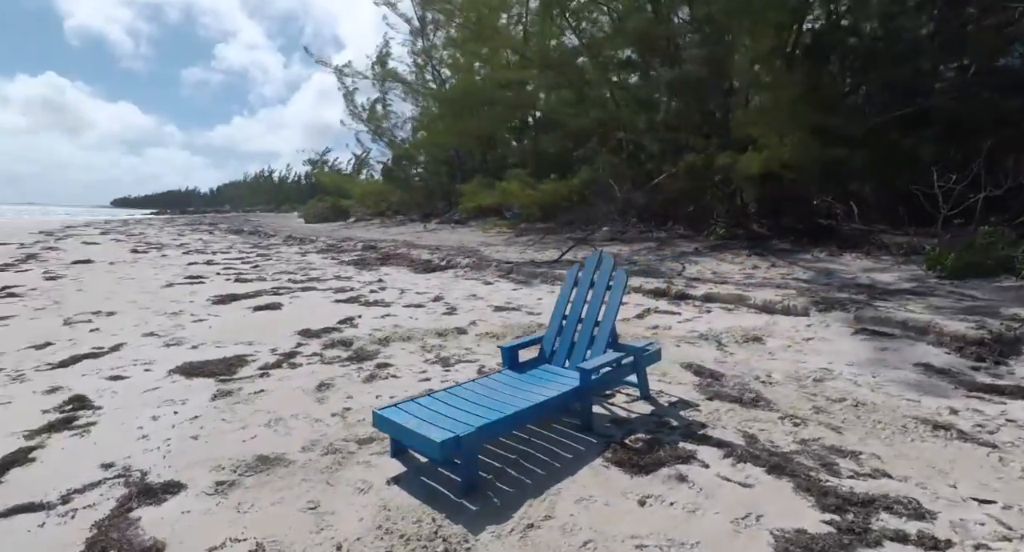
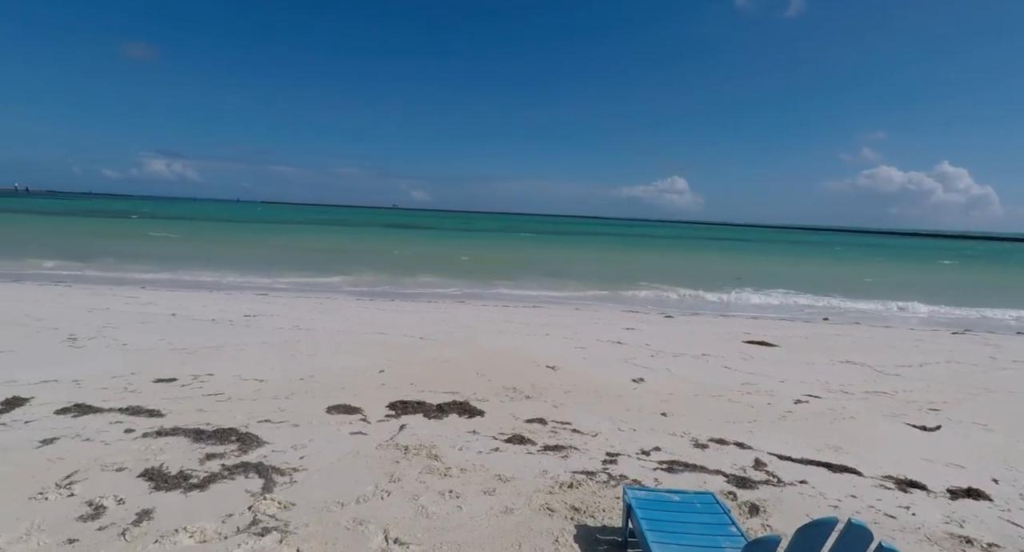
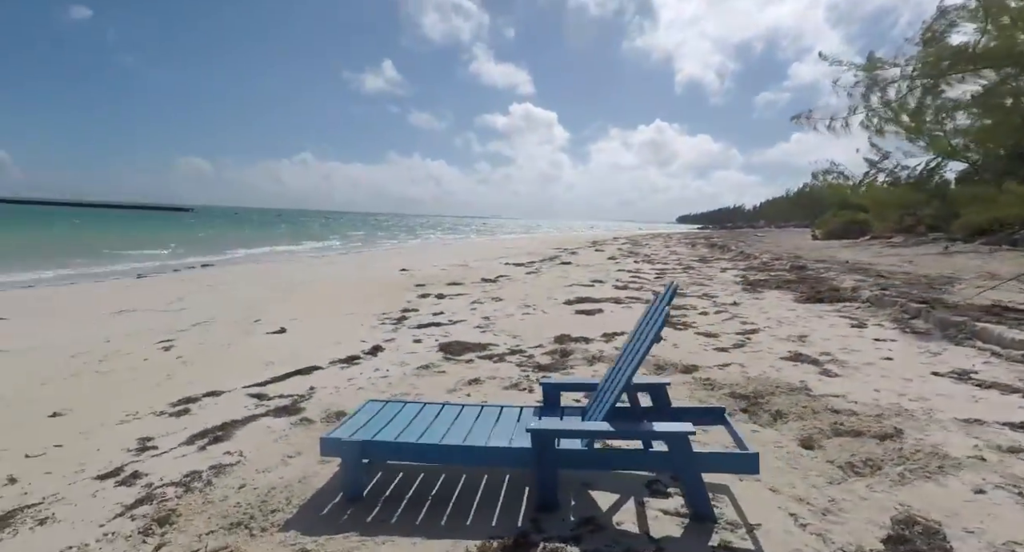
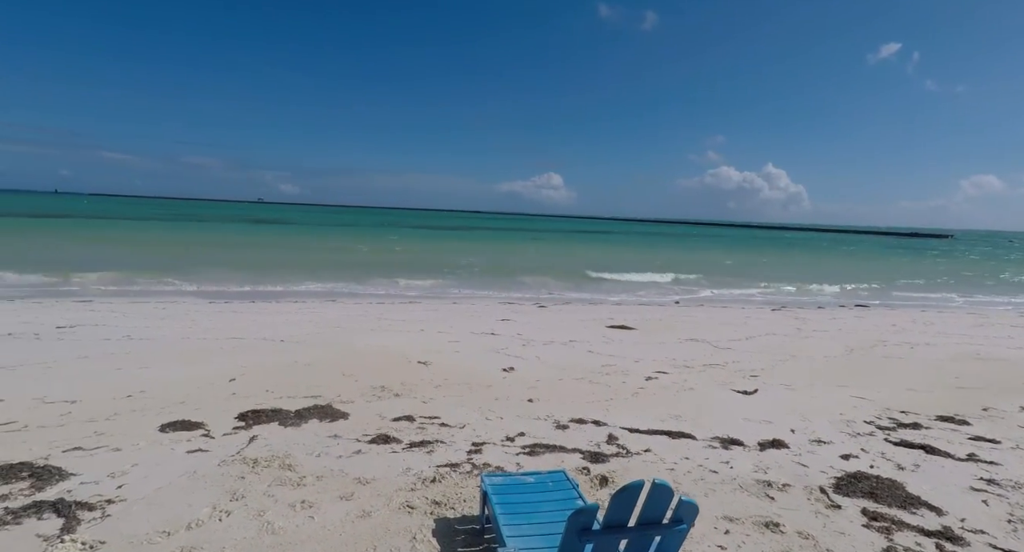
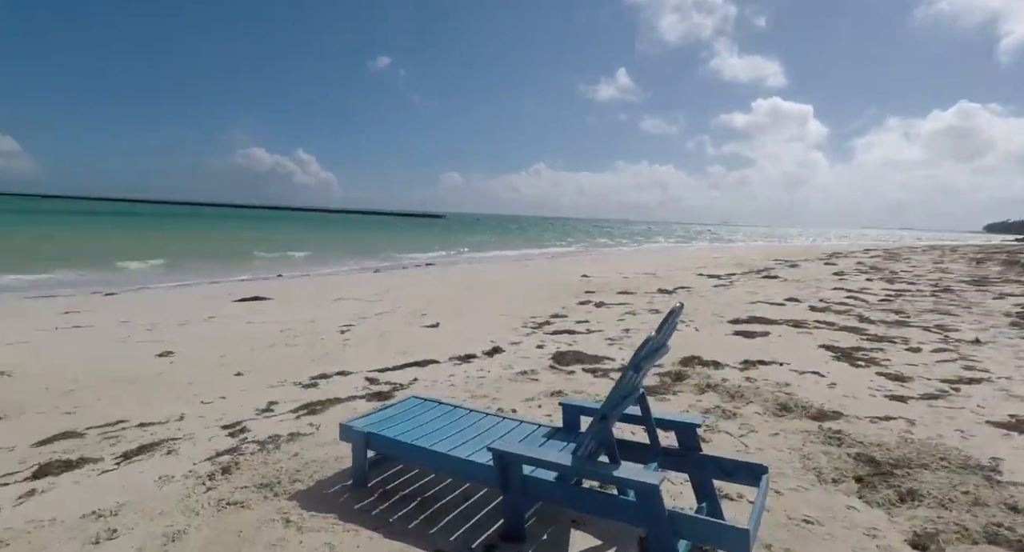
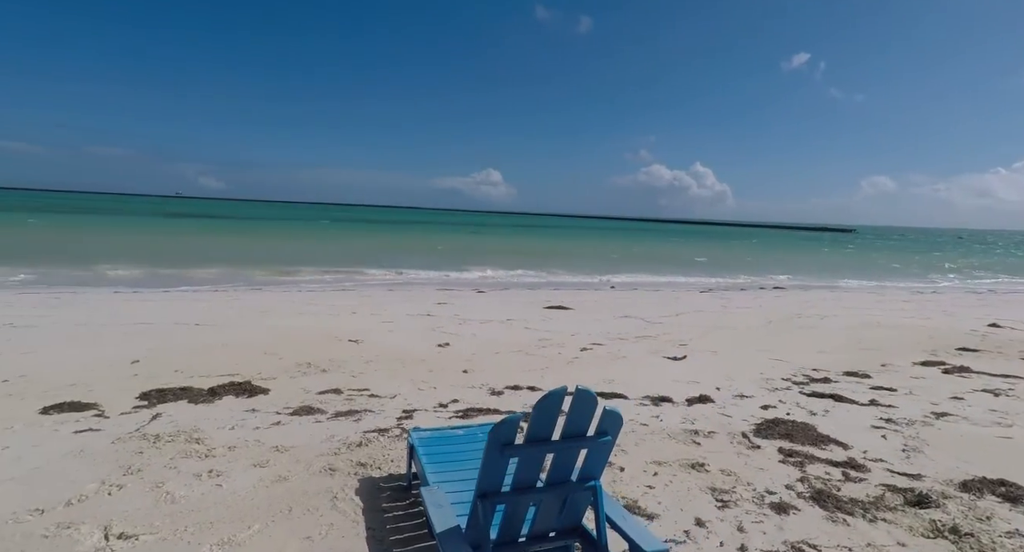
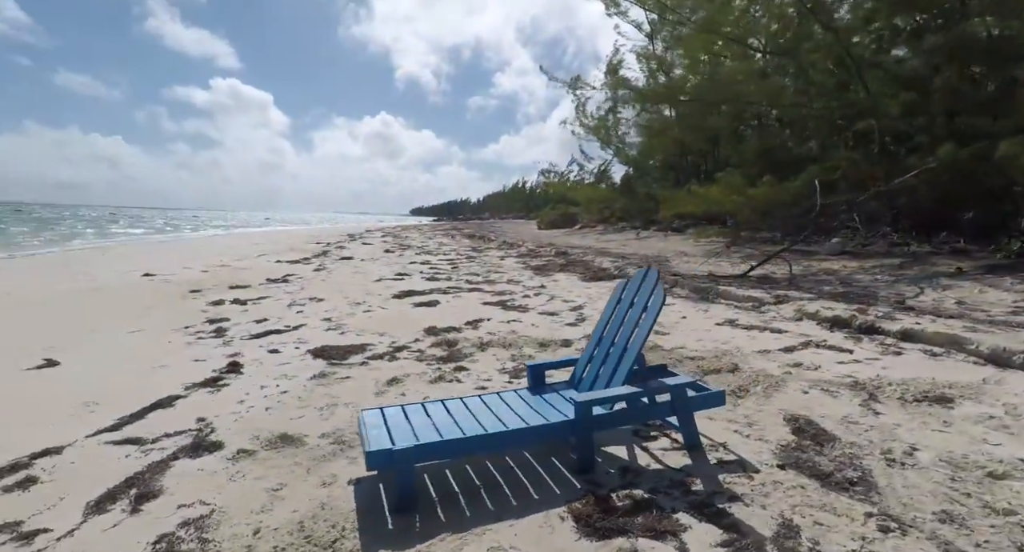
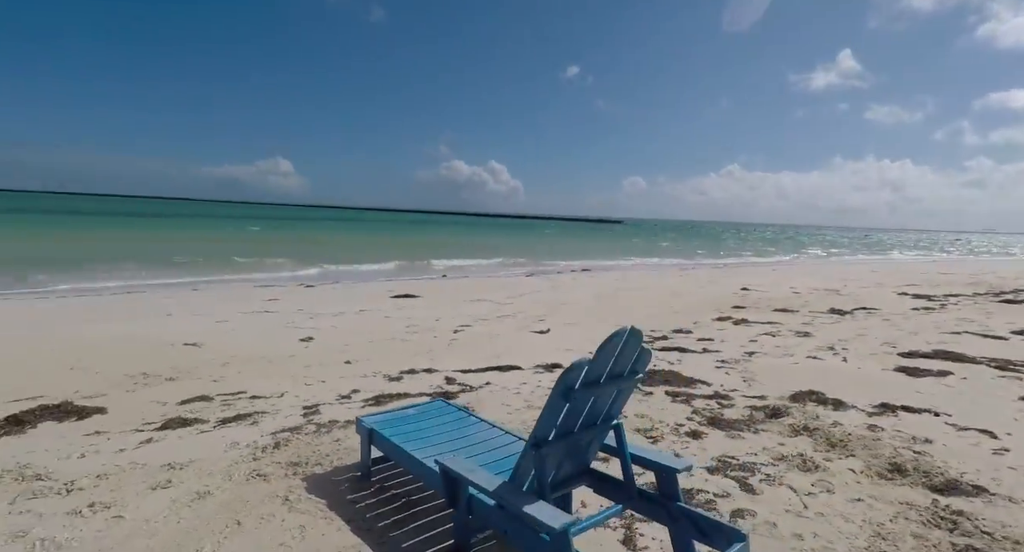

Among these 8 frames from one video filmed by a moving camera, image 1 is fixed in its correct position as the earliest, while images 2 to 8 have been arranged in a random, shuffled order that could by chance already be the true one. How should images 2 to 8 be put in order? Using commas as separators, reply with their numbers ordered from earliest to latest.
7, 3, 5, 8, 6, 4, 2
